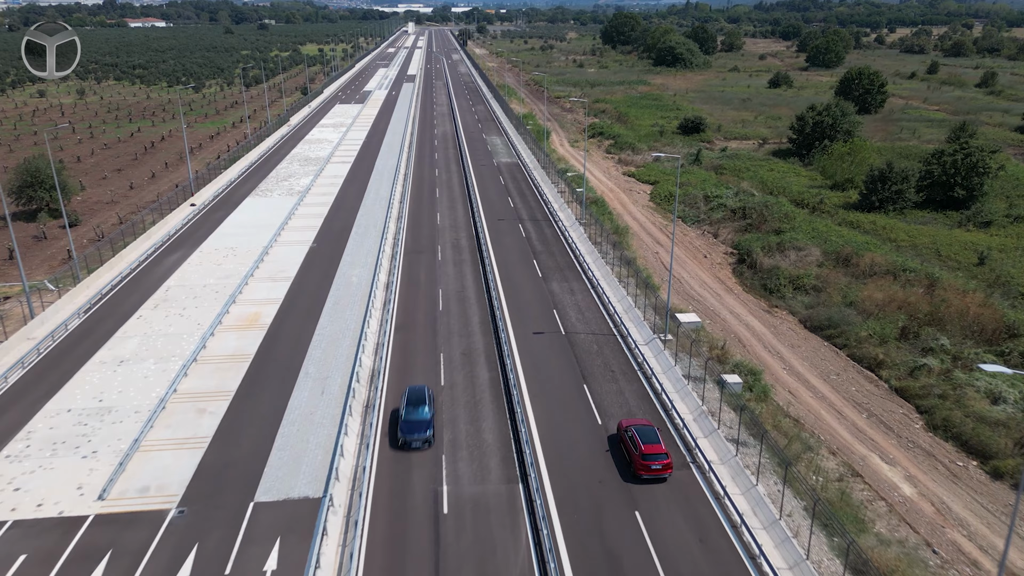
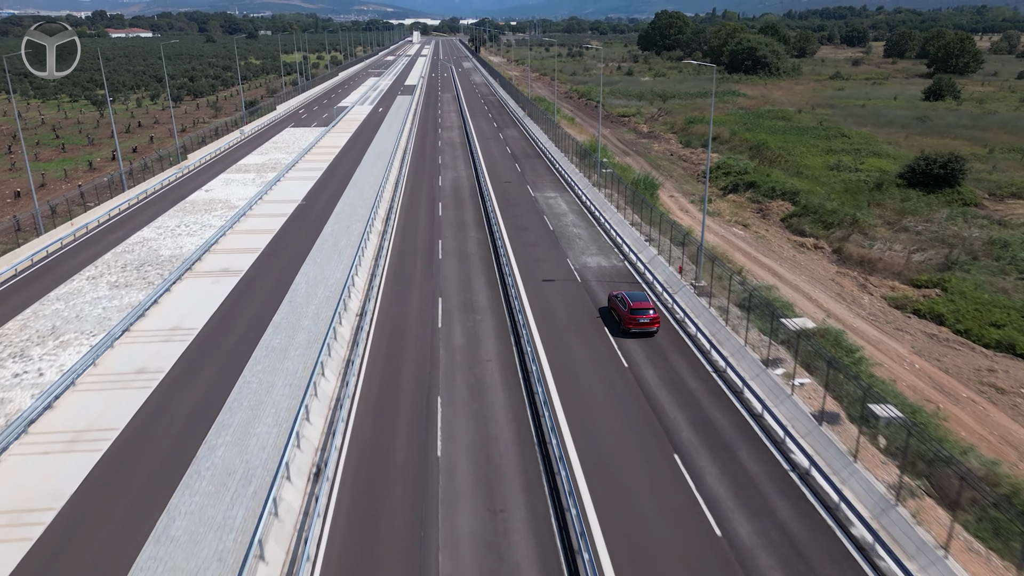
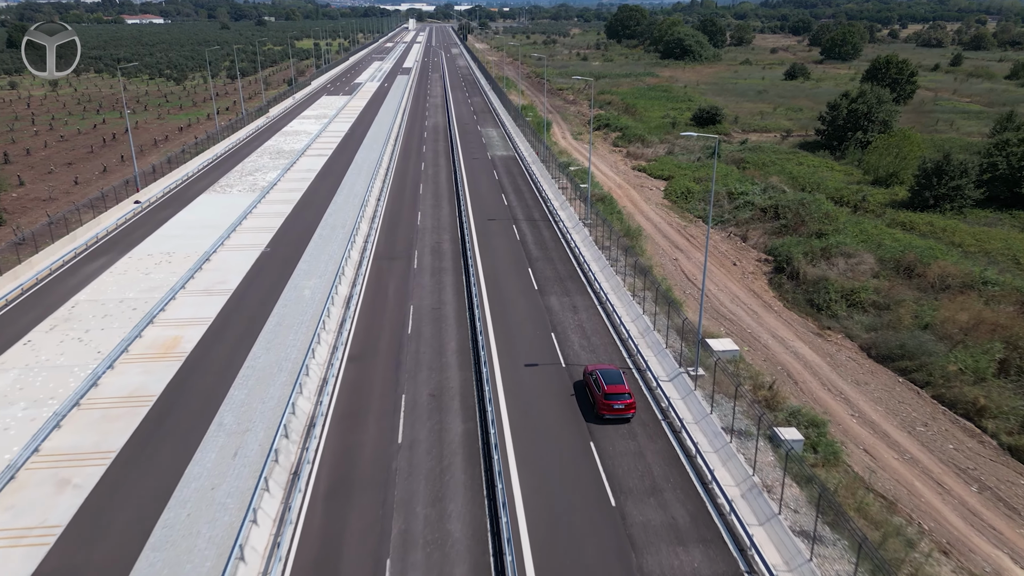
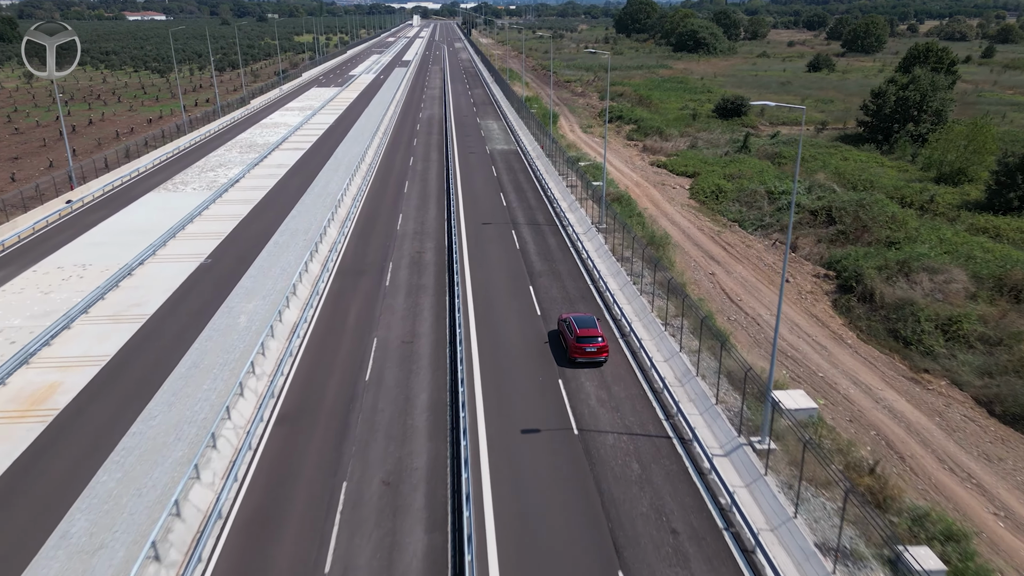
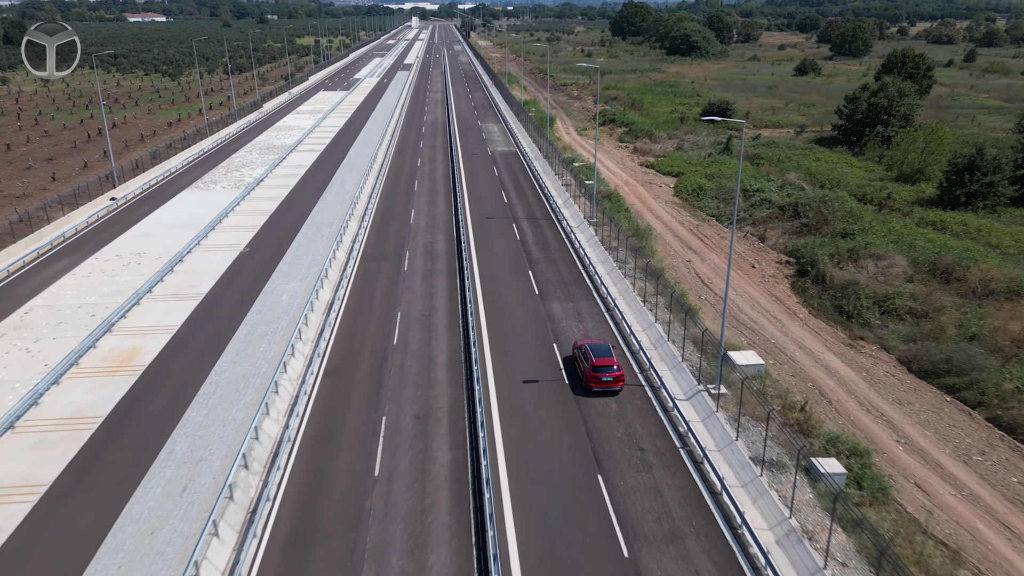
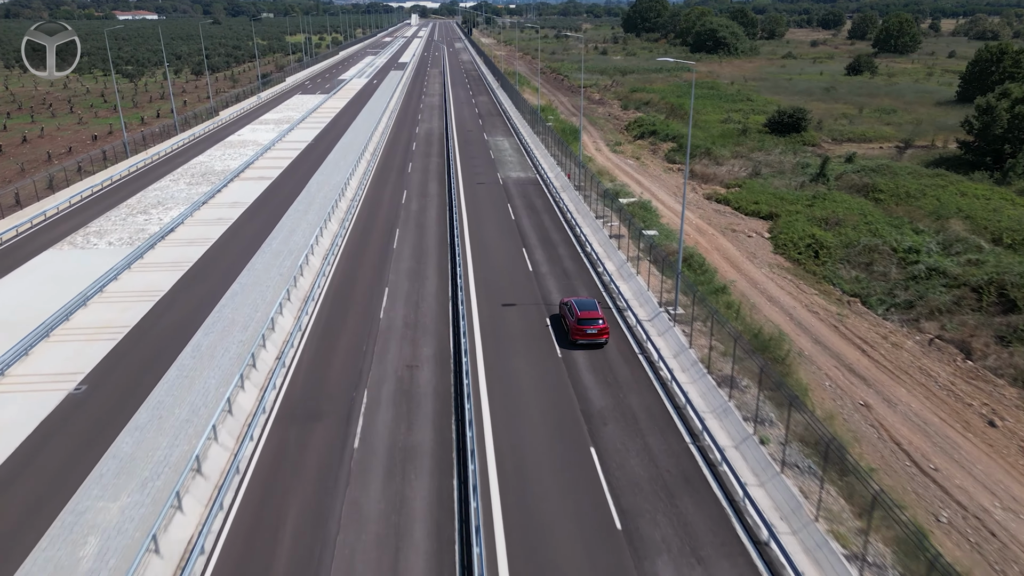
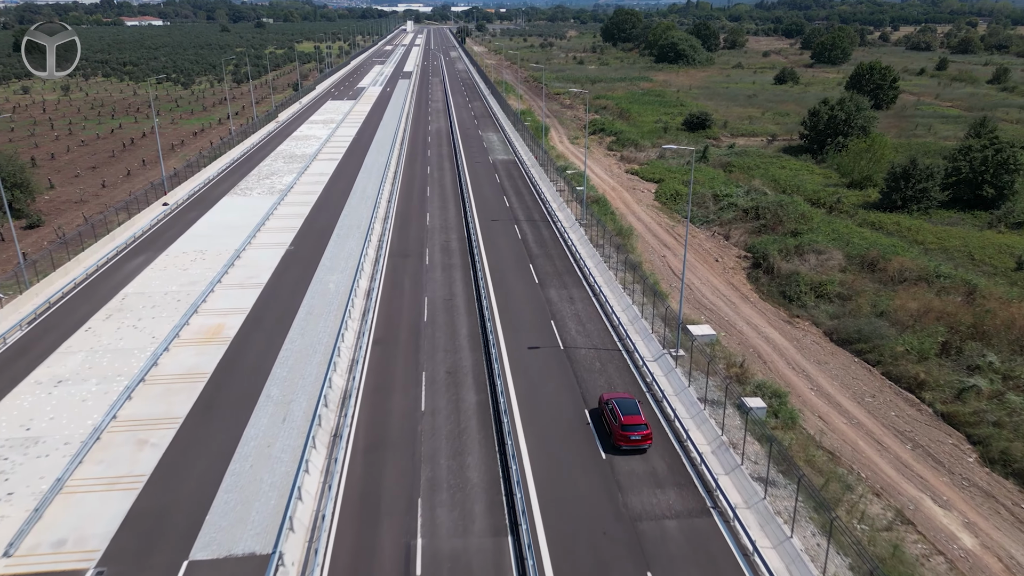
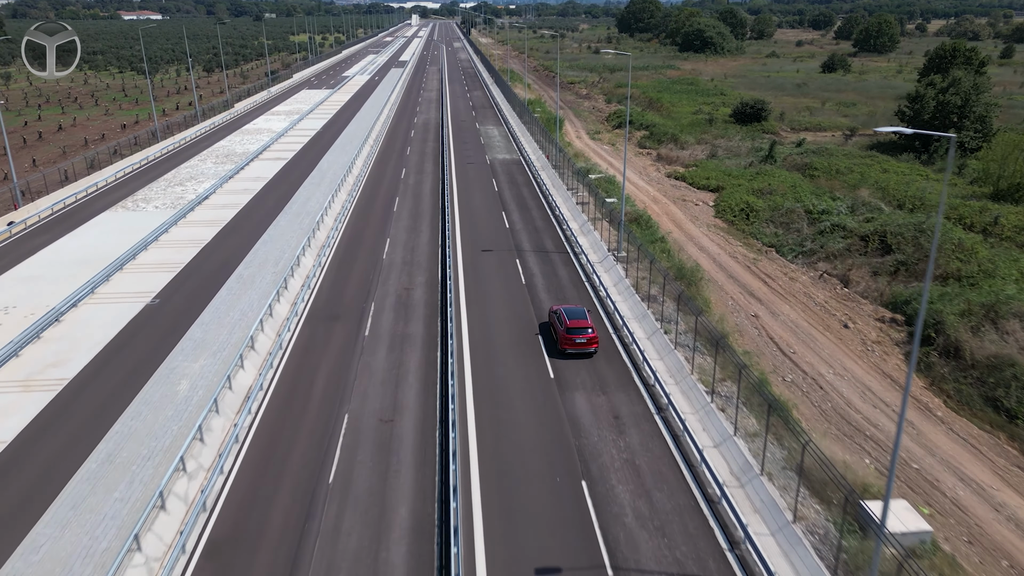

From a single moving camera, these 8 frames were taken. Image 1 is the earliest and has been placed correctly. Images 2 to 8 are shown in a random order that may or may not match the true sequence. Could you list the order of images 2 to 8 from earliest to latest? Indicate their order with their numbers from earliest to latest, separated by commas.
7, 3, 5, 4, 8, 6, 2
